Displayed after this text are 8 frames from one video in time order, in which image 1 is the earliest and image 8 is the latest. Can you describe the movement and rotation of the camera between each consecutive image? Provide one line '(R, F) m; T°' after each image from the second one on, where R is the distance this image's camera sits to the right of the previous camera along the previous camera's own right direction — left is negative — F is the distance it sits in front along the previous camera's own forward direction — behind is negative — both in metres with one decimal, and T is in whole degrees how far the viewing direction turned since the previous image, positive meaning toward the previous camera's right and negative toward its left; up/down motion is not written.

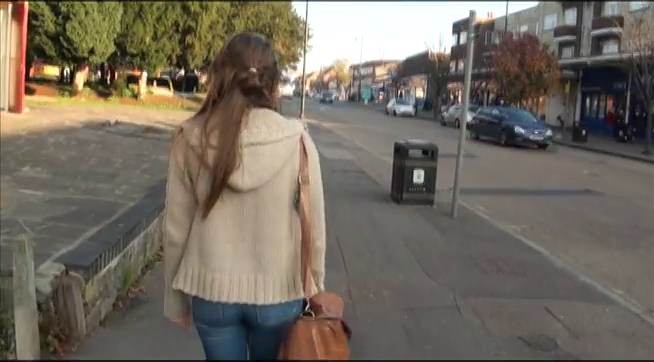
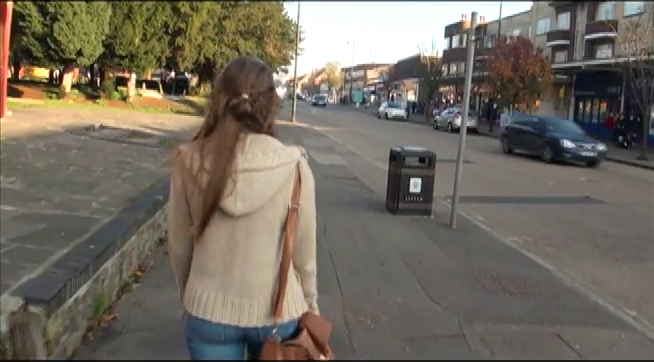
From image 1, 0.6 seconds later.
(0.0, +0.5) m; +1°
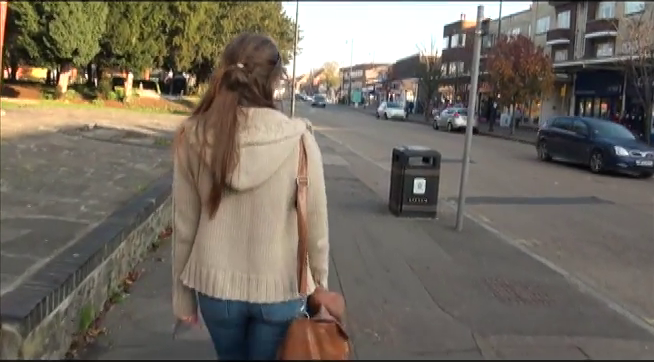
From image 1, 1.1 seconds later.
(0.0, +0.4) m; 0°
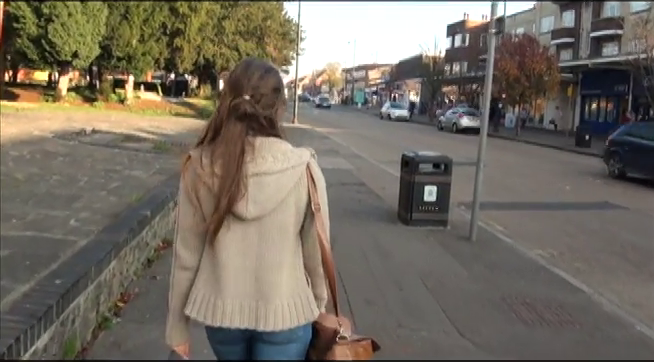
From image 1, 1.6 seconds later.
(0.0, +0.5) m; 0°
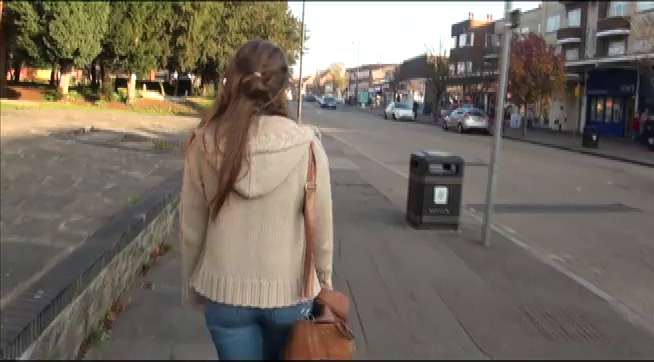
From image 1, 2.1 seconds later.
(0.0, +0.4) m; 0°
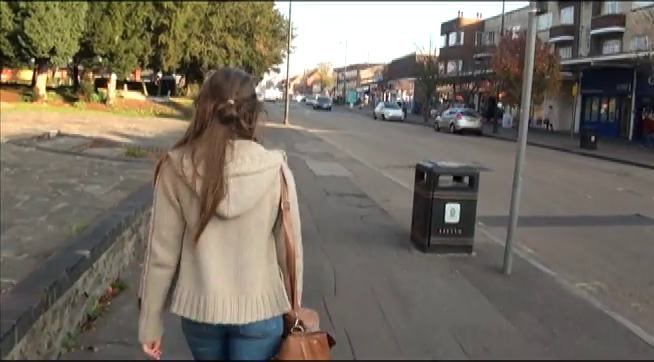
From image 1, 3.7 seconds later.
(0.0, +1.3) m; +1°
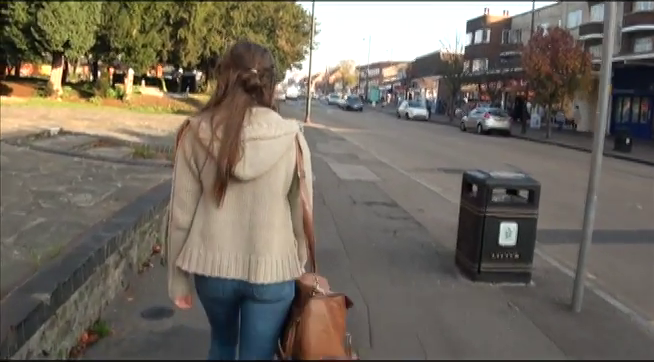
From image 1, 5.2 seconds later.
(-0.1, +1.2) m; -1°
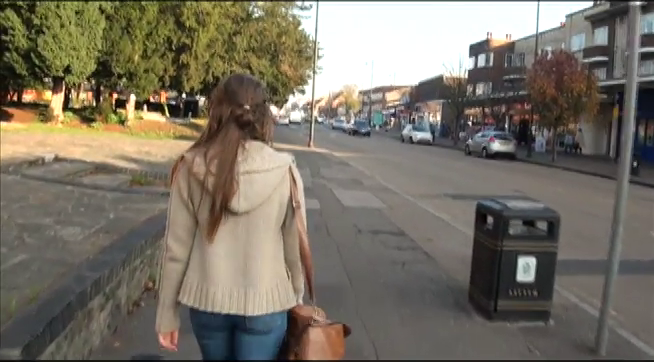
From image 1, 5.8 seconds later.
(0.0, +0.4) m; 0°
